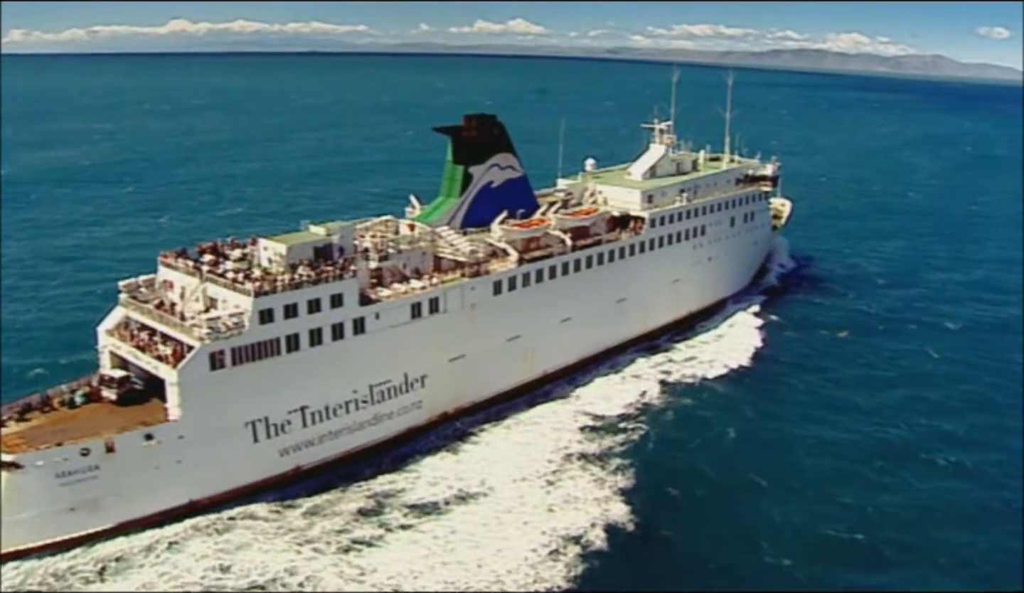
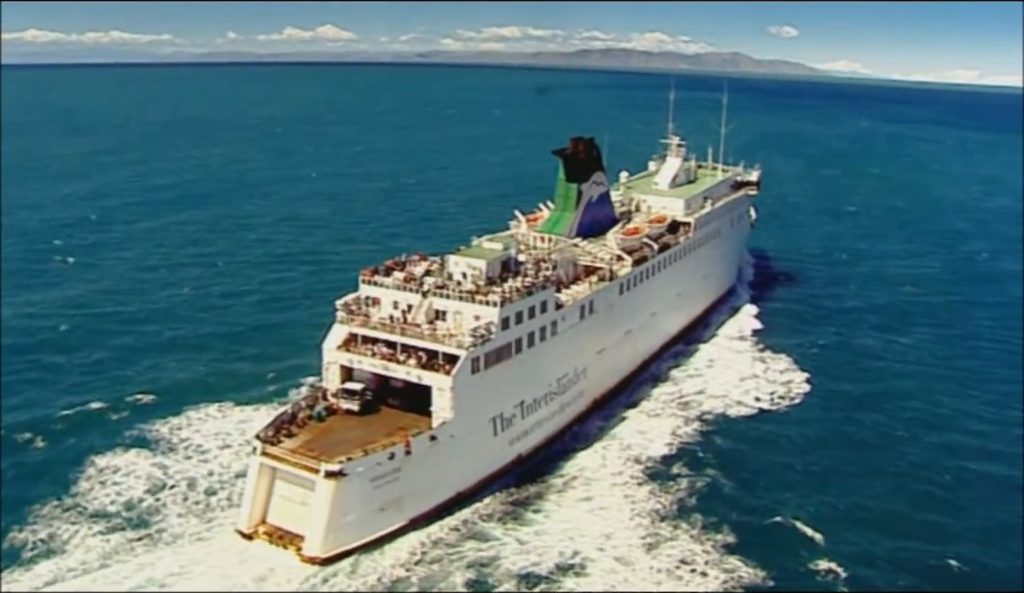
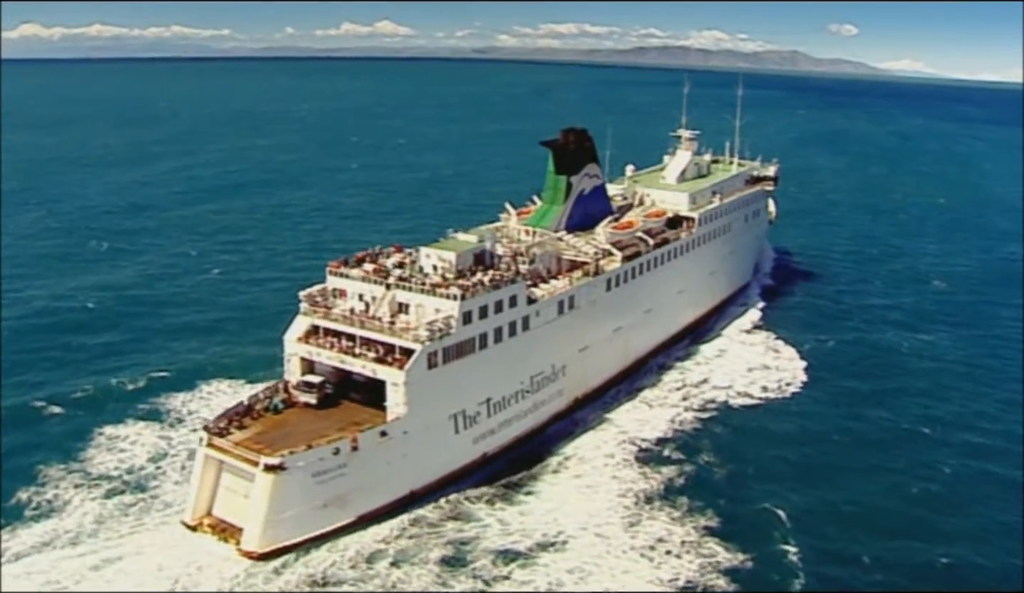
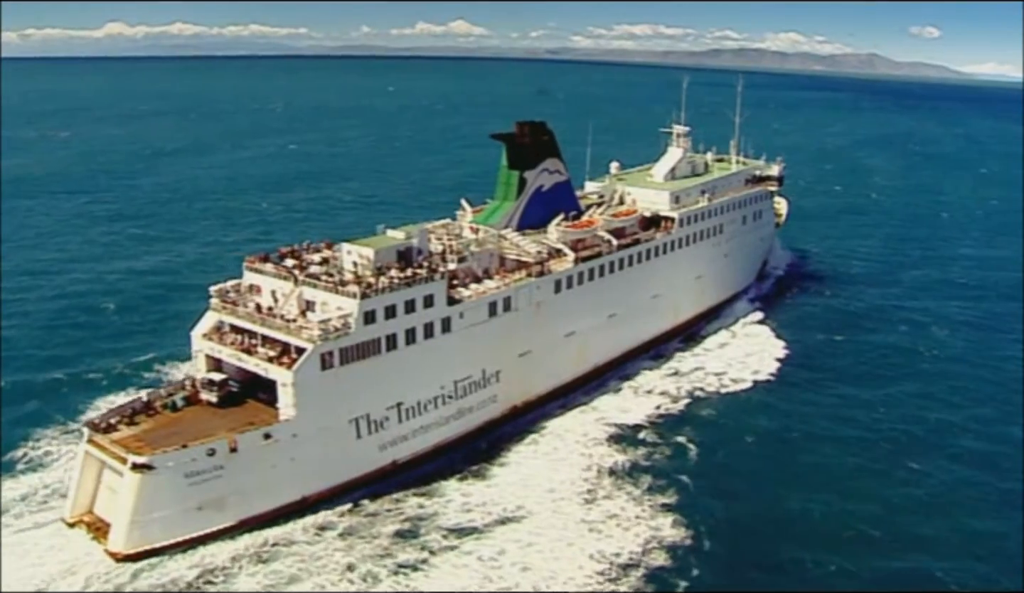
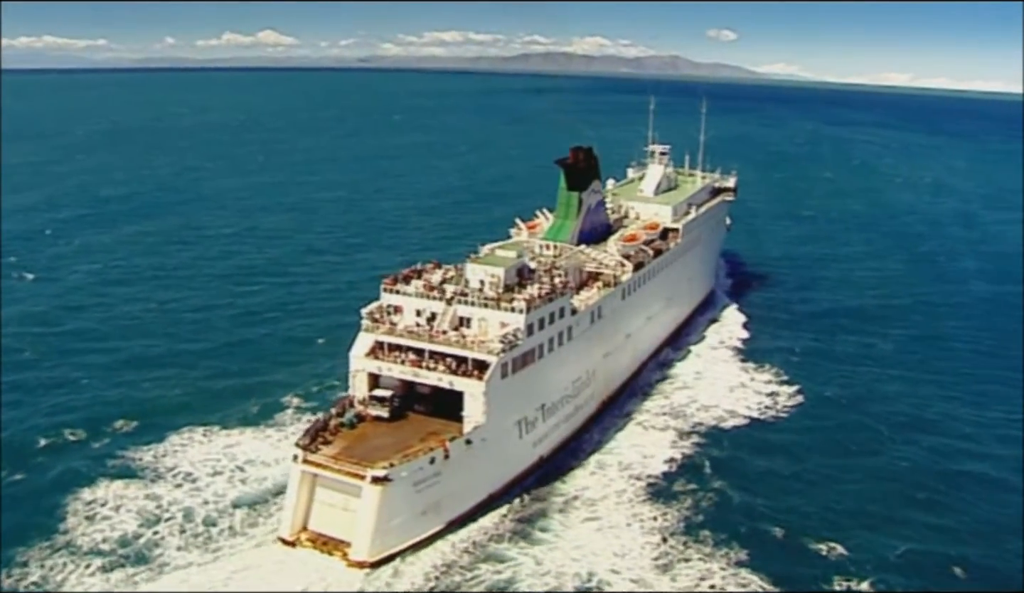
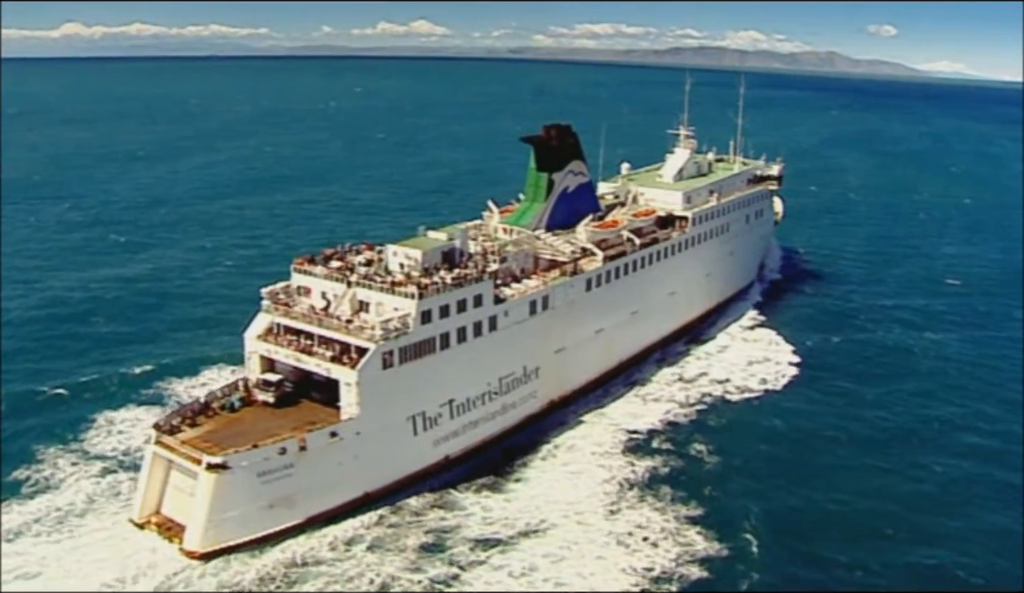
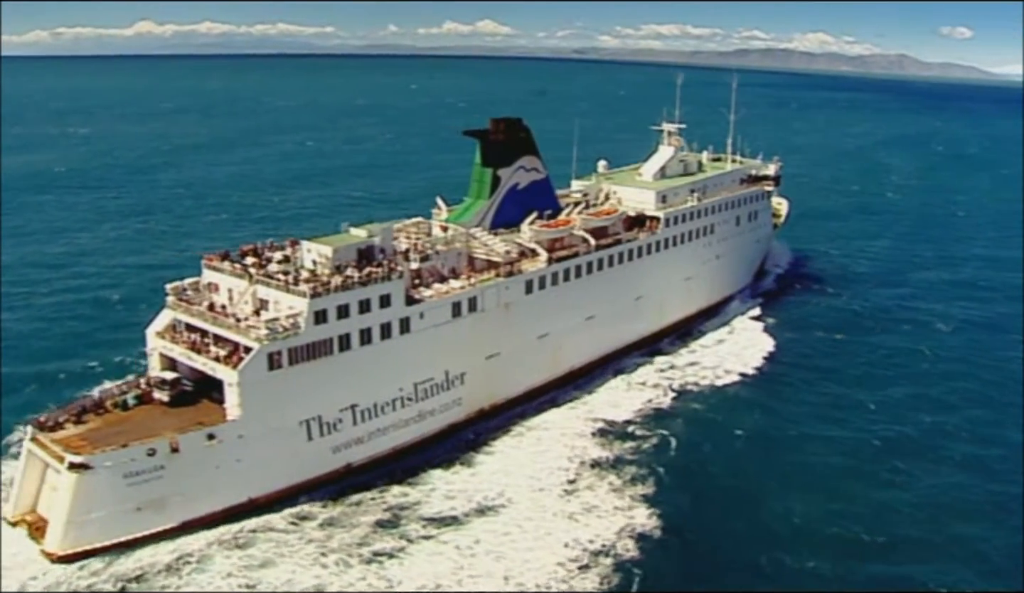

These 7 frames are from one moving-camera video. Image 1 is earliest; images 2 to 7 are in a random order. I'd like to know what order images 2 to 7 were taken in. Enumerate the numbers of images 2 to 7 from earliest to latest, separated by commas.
7, 4, 6, 3, 2, 5
